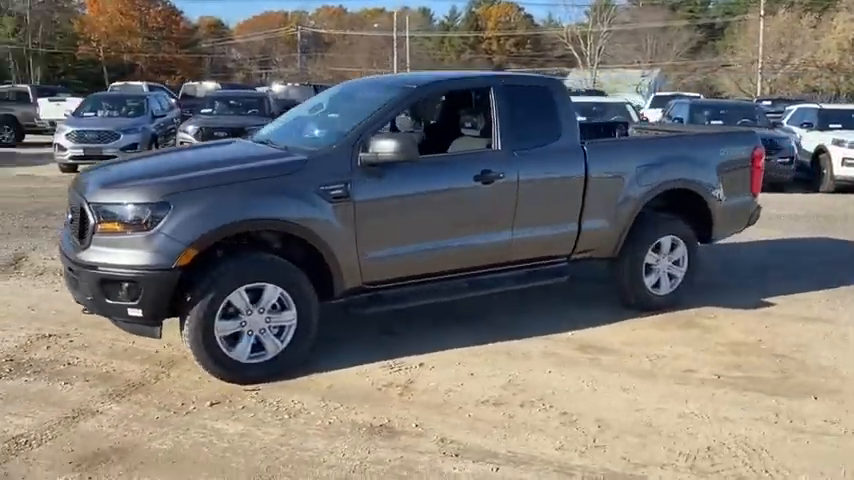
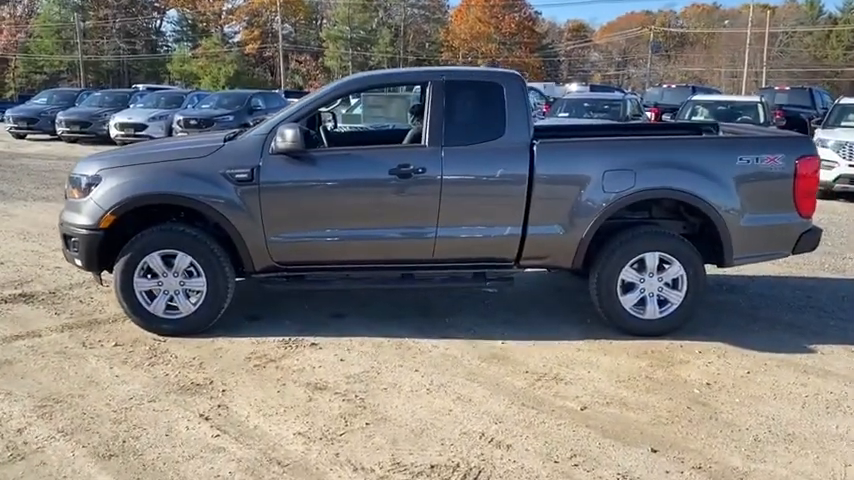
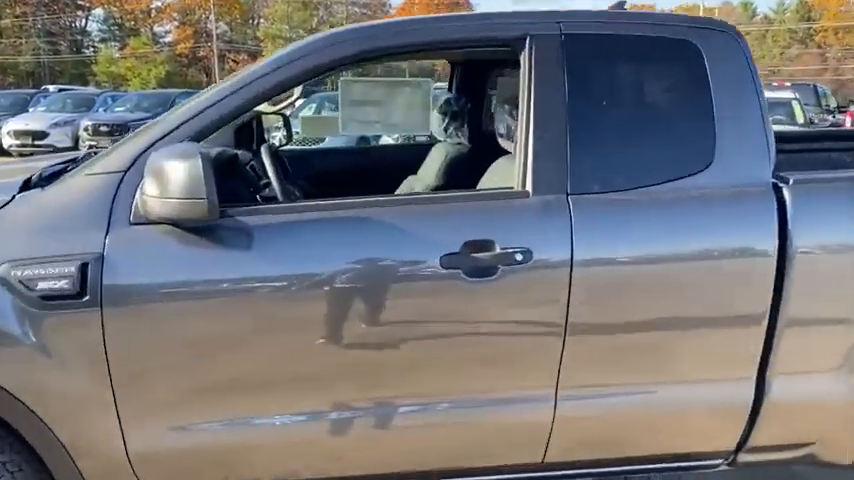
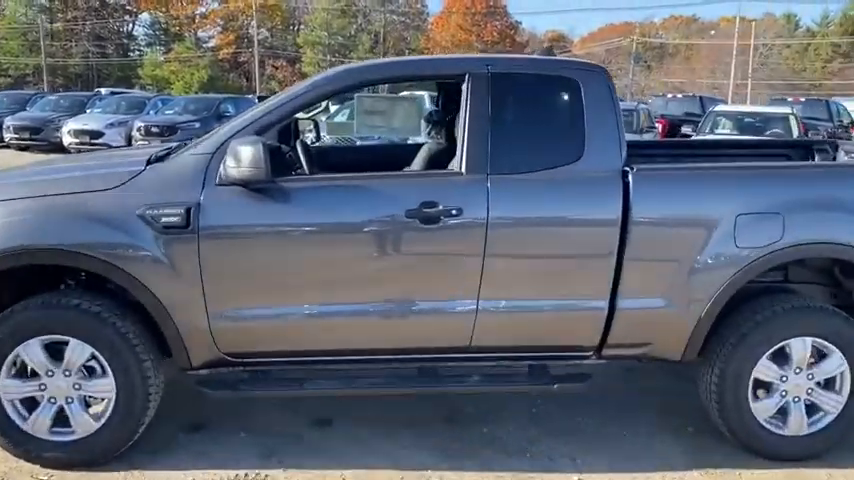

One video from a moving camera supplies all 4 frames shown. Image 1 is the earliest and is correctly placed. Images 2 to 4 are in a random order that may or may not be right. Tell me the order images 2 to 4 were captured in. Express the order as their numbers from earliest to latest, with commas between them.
2, 4, 3
